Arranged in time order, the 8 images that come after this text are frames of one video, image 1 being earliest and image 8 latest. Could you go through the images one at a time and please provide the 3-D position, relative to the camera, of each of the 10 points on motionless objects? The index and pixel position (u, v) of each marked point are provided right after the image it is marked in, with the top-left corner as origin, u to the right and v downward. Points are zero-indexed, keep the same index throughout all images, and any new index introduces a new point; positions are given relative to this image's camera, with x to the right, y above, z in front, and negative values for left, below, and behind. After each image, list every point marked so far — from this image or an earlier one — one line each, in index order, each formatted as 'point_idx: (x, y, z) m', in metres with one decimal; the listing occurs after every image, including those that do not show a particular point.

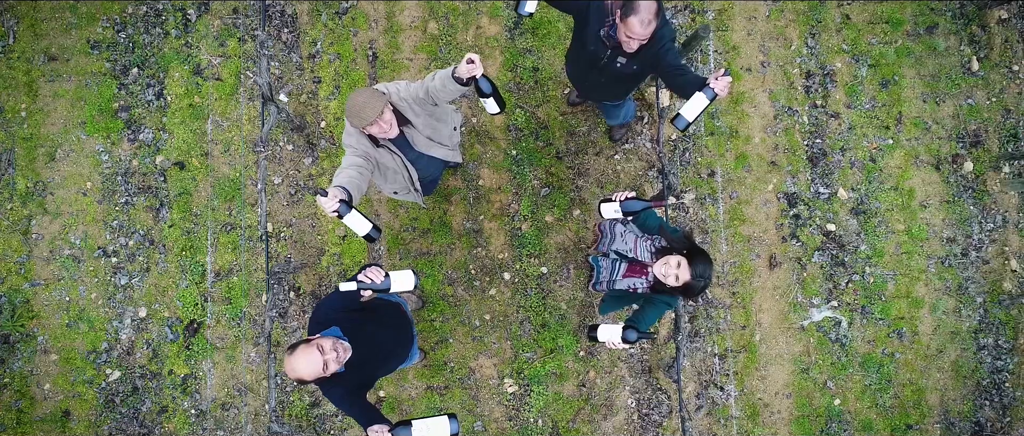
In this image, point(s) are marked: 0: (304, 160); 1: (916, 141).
0: (-1.8, +0.5, +3.9) m
1: (+3.3, +0.6, +3.8) m
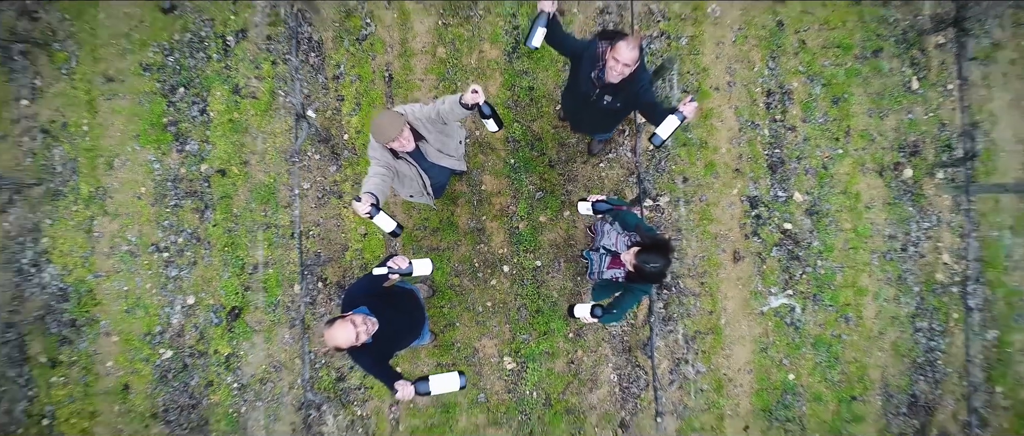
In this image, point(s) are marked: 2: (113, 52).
0: (-1.8, +0.5, +4.5) m
1: (+3.3, +0.6, +4.3) m
2: (-3.9, +1.6, +4.5) m
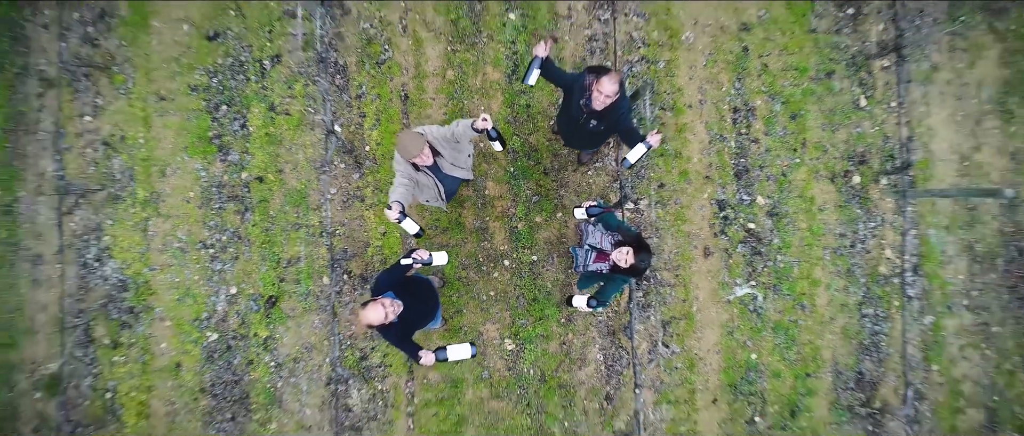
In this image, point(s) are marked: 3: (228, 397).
0: (-1.8, +0.5, +5.2) m
1: (+3.3, +0.6, +5.0) m
2: (-3.9, +1.6, +5.1) m
3: (-3.1, -1.9, +4.9) m
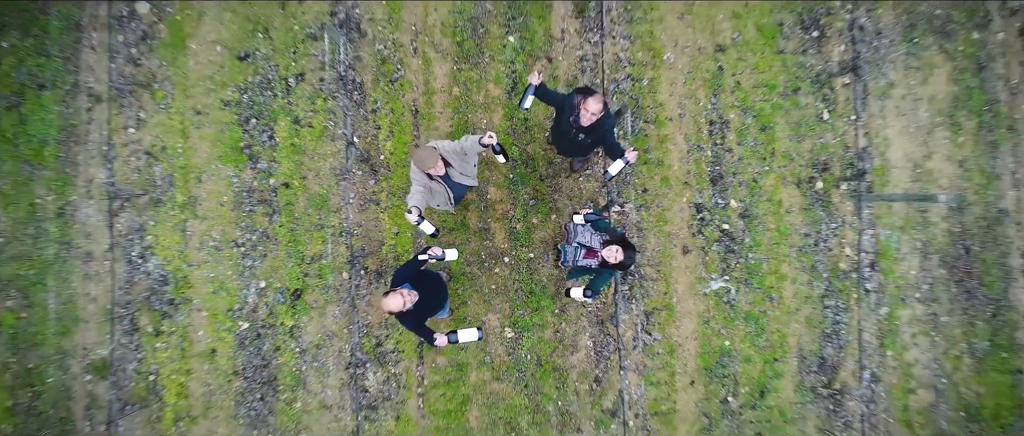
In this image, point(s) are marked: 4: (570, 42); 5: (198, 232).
0: (-1.8, +0.5, +5.7) m
1: (+3.3, +0.6, +5.5) m
2: (-3.9, +1.6, +5.7) m
3: (-3.1, -1.9, +5.5) m
4: (+0.7, +2.2, +5.7) m
5: (-3.8, -0.2, +5.6) m
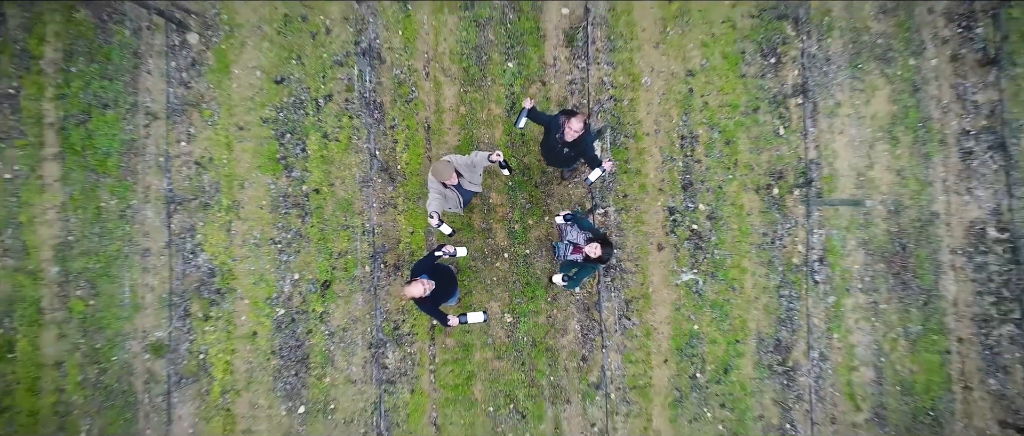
0: (-1.8, +0.4, +6.7) m
1: (+3.3, +0.6, +6.4) m
2: (-3.9, +1.6, +6.6) m
3: (-3.1, -2.0, +6.4) m
4: (+0.7, +2.2, +6.6) m
5: (-3.9, -0.2, +6.5) m
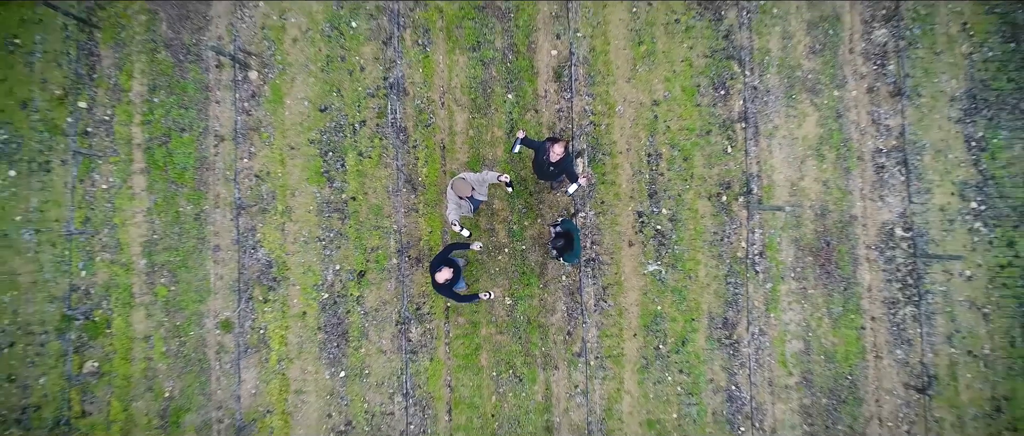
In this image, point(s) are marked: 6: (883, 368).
0: (-1.8, +0.4, +8.2) m
1: (+3.3, +0.5, +7.9) m
2: (-3.9, +1.5, +8.2) m
3: (-3.1, -2.0, +8.0) m
4: (+0.7, +2.1, +8.2) m
5: (-3.9, -0.2, +8.1) m
6: (+6.2, -2.5, +7.7) m
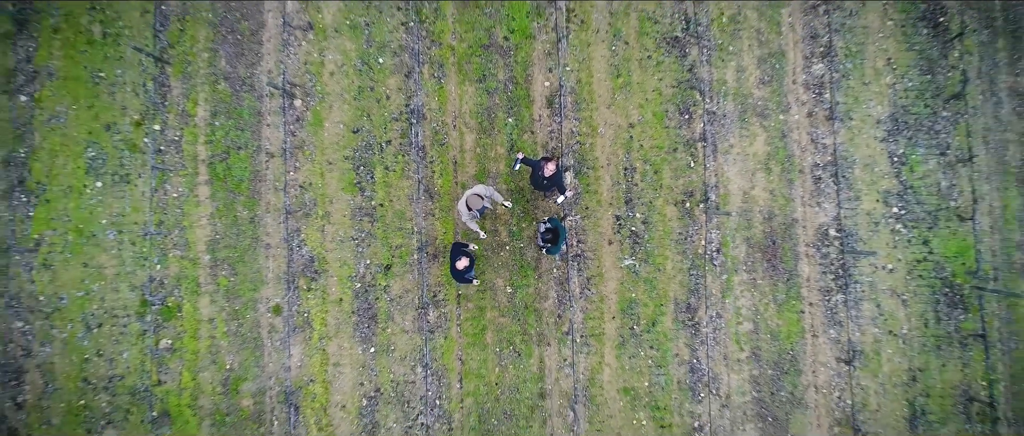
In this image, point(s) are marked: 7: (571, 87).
0: (-1.8, +0.3, +9.9) m
1: (+3.3, +0.5, +9.6) m
2: (-3.9, +1.5, +9.9) m
3: (-3.1, -2.1, +9.7) m
4: (+0.7, +2.1, +9.9) m
5: (-3.9, -0.3, +9.8) m
6: (+6.2, -2.6, +9.4) m
7: (+1.3, +2.8, +9.8) m
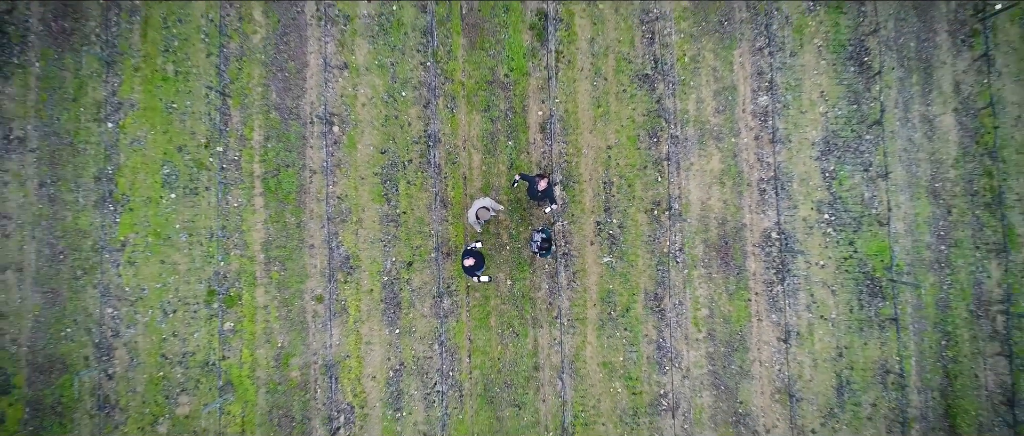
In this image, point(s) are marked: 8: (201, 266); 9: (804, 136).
0: (-1.8, +0.2, +12.0) m
1: (+3.2, +0.4, +11.7) m
2: (-3.9, +1.3, +12.1) m
3: (-3.1, -2.2, +11.8) m
4: (+0.7, +1.9, +12.0) m
5: (-3.9, -0.4, +12.0) m
6: (+6.2, -2.7, +11.4) m
7: (+1.2, +2.7, +11.9) m
8: (-8.0, -1.2, +11.9) m
9: (+7.4, +2.1, +11.7) m
